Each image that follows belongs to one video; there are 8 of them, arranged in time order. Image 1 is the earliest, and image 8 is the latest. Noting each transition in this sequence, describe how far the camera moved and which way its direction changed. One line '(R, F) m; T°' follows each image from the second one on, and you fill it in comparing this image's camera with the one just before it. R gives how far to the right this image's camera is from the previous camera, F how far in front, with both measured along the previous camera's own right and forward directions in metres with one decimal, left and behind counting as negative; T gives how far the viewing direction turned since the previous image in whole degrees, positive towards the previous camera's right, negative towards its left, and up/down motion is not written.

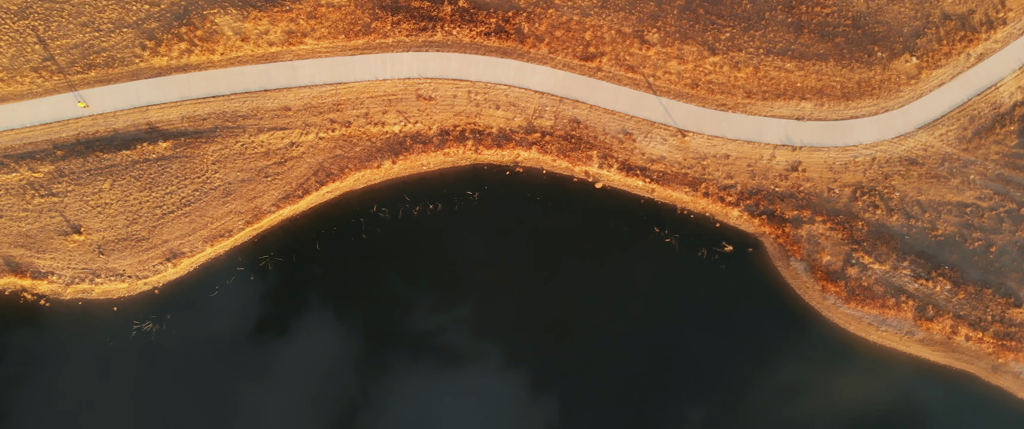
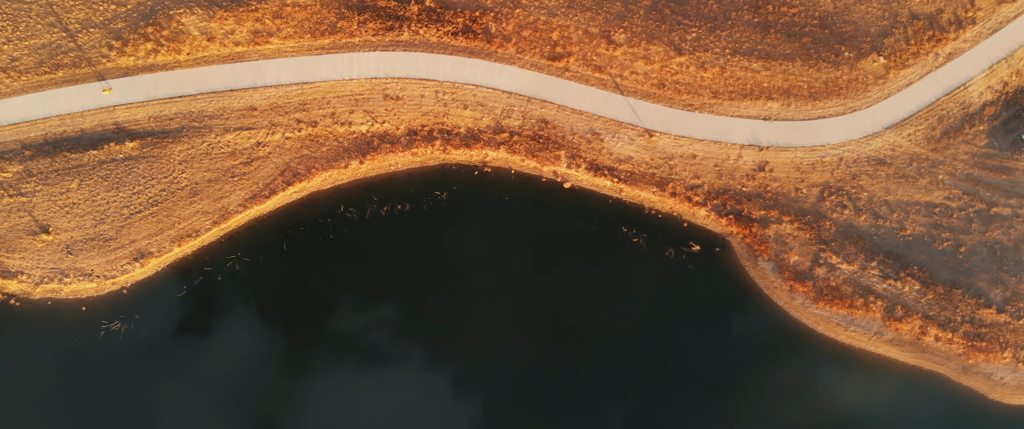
(+1.4, 0.0) m; 0°
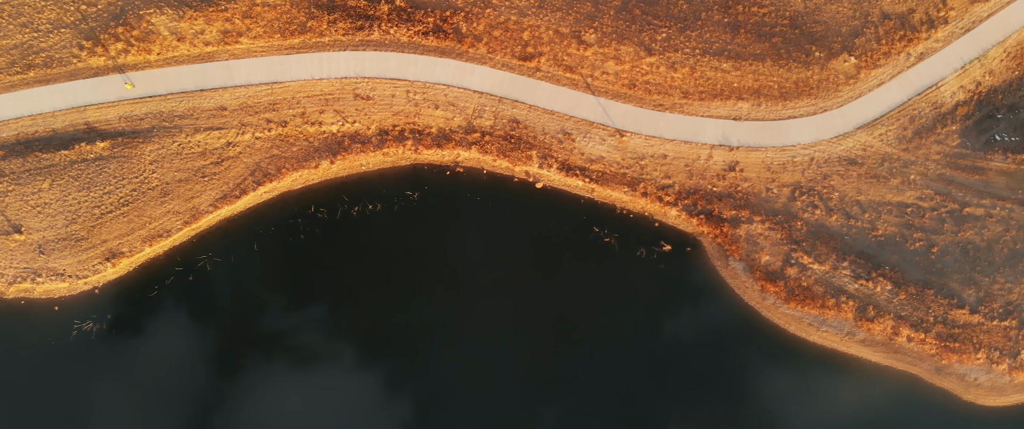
(+1.3, 0.0) m; 0°
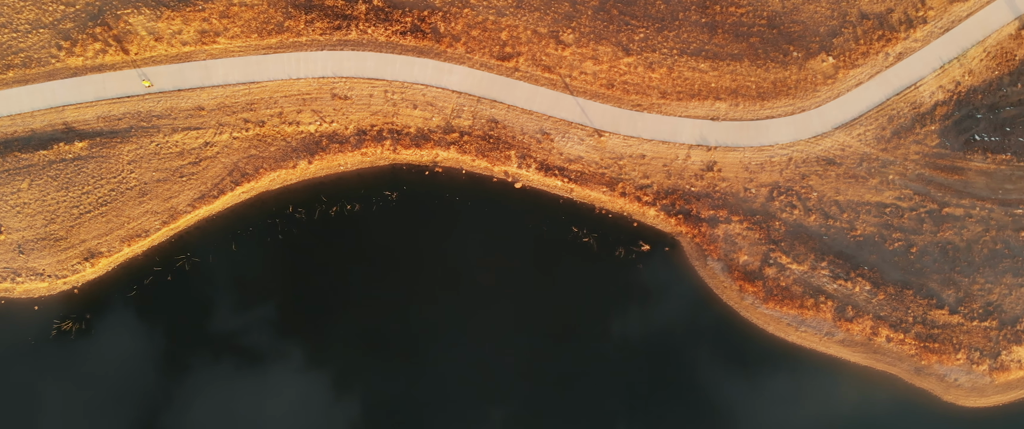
(+0.9, 0.0) m; 0°
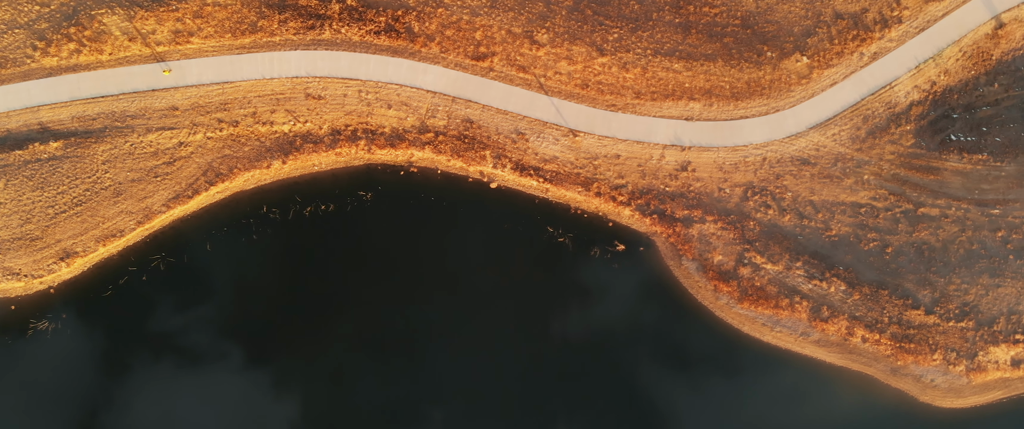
(+1.1, 0.0) m; 0°
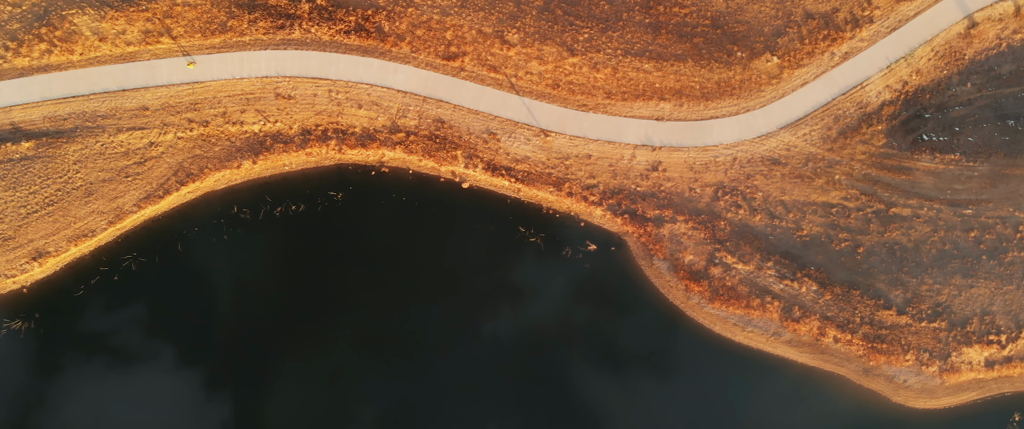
(+1.3, 0.0) m; 0°
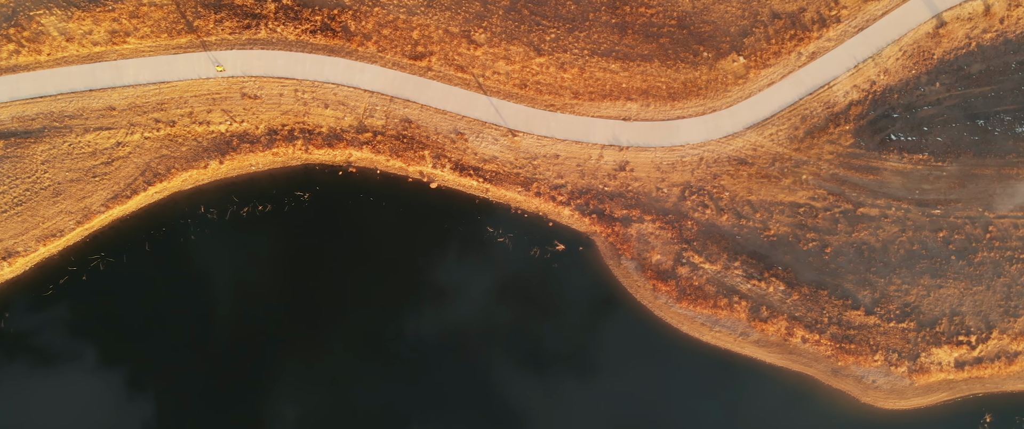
(+1.4, 0.0) m; 0°
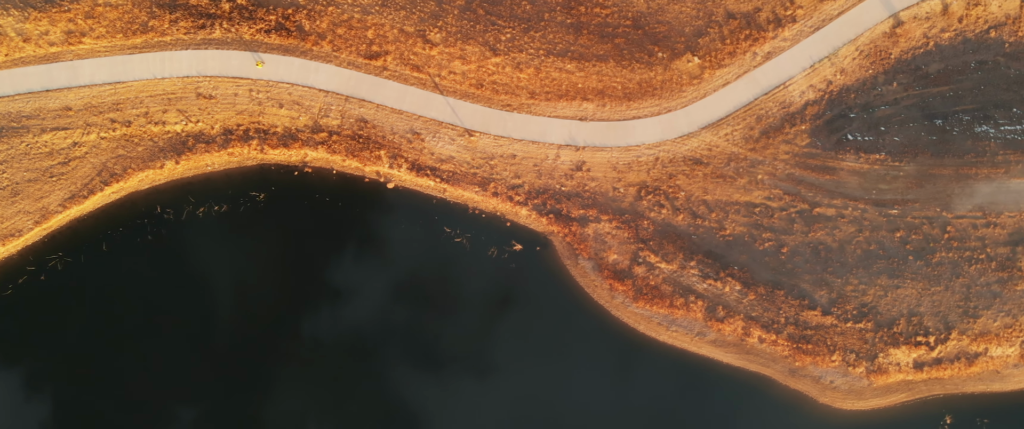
(+1.9, 0.0) m; 0°
